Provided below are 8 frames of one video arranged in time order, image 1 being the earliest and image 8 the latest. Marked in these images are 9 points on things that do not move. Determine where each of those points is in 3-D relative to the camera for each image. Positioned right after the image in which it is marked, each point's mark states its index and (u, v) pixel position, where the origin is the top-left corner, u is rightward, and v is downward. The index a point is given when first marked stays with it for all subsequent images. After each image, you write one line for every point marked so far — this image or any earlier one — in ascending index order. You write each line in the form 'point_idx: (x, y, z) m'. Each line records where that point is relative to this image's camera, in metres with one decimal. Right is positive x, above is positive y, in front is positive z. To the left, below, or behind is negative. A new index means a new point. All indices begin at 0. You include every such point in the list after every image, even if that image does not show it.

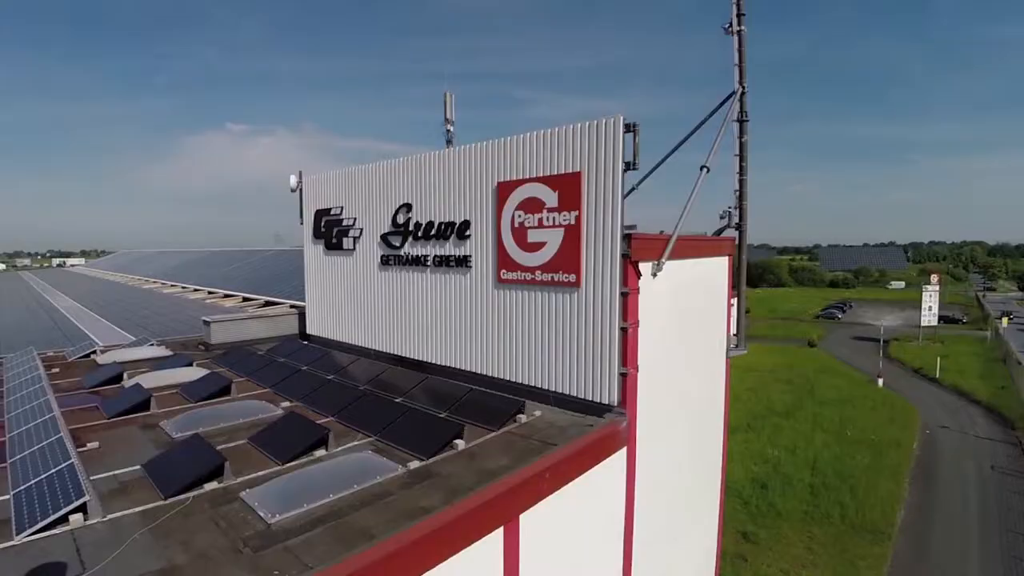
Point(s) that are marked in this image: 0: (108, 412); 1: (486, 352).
0: (-5.4, -1.7, +6.7) m
1: (-0.4, -0.9, +7.2) m
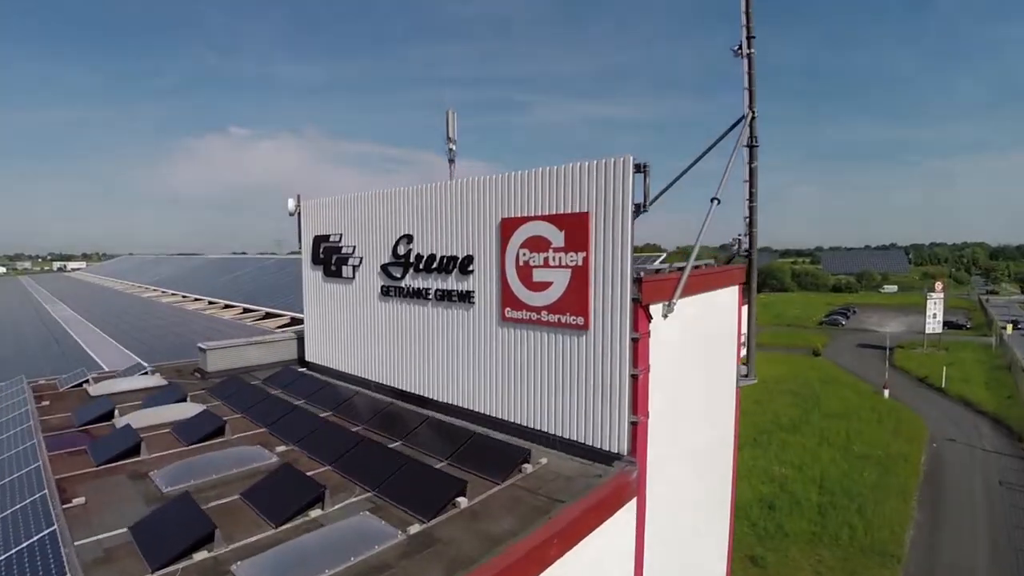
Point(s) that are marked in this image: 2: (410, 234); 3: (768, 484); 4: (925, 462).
0: (-5.3, -2.2, +6.4) m
1: (-0.3, -1.4, +7.0) m
2: (-1.6, +0.9, +7.9) m
3: (+8.4, -6.4, +16.4) m
4: (+15.0, -6.3, +18.3) m
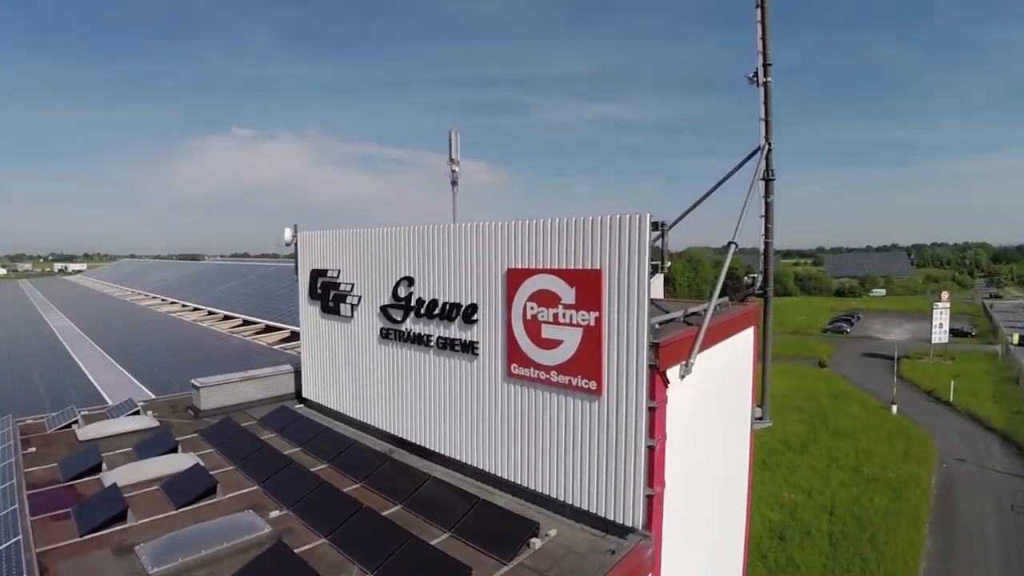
0: (-5.2, -2.9, +6.1) m
1: (-0.2, -2.1, +6.6) m
2: (-1.5, +0.2, +7.5) m
3: (+8.5, -7.1, +16.0) m
4: (+15.1, -7.0, +17.9) m
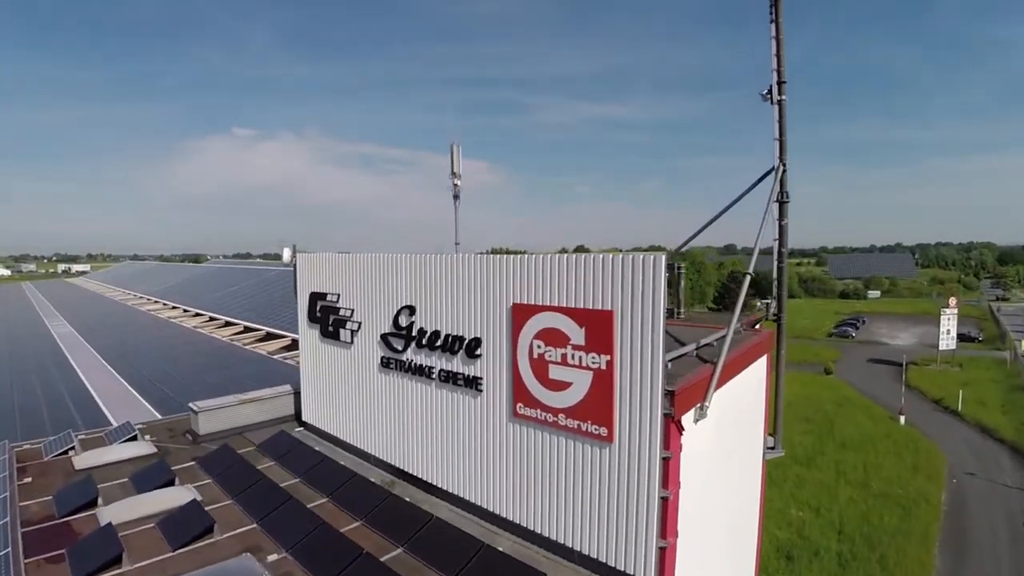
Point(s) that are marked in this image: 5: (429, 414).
0: (-5.1, -3.3, +5.9) m
1: (-0.2, -2.5, +6.4) m
2: (-1.5, -0.3, +7.3) m
3: (+8.6, -7.6, +15.8) m
4: (+15.2, -7.4, +17.6) m
5: (-1.2, -1.8, +7.2) m
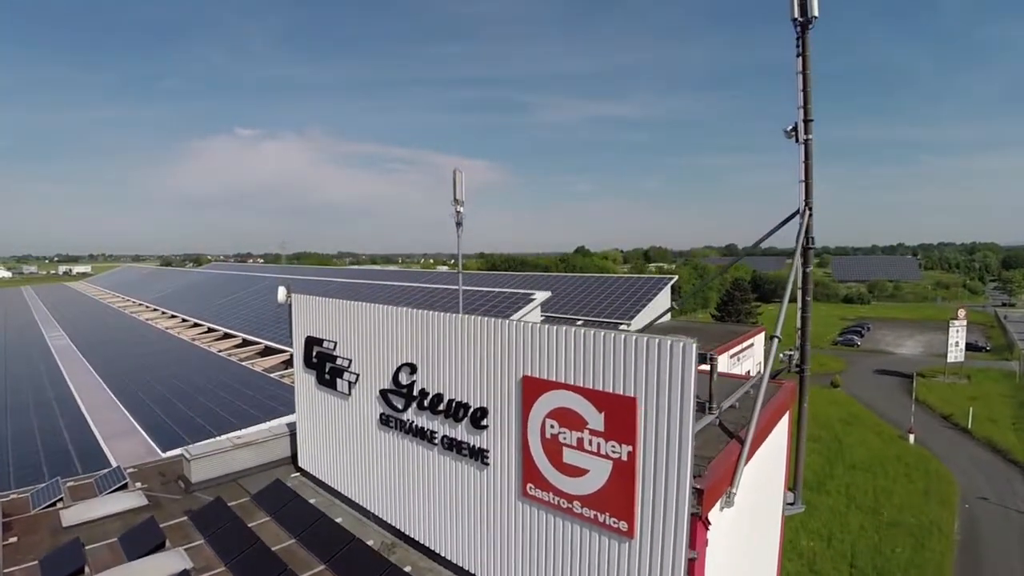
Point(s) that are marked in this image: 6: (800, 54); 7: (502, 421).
0: (-5.1, -4.1, +5.5) m
1: (-0.1, -3.3, +6.0) m
2: (-1.4, -1.0, +6.9) m
3: (+8.7, -8.3, +15.4) m
4: (+15.3, -8.2, +17.1) m
5: (-1.1, -2.6, +6.7) m
6: (+4.2, +3.5, +7.3) m
7: (-0.1, -1.5, +5.8) m
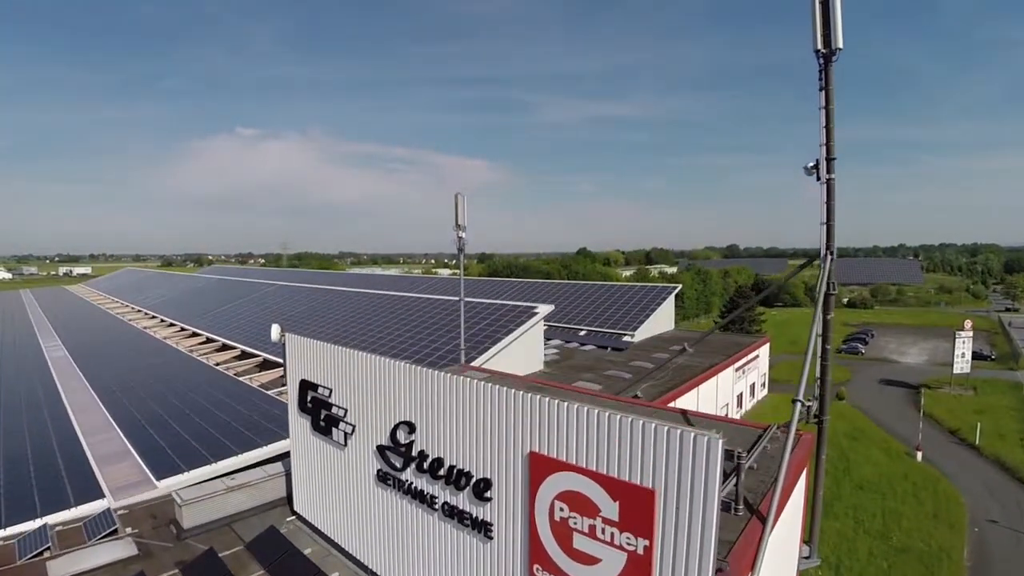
0: (-5.0, -4.8, +5.1) m
1: (0.0, -4.0, +5.6) m
2: (-1.3, -1.8, +6.6) m
3: (+8.8, -9.1, +15.0) m
4: (+15.3, -8.9, +16.8) m
5: (-1.0, -3.3, +6.4) m
6: (+4.3, +2.7, +6.9) m
7: (-0.1, -2.2, +5.5) m
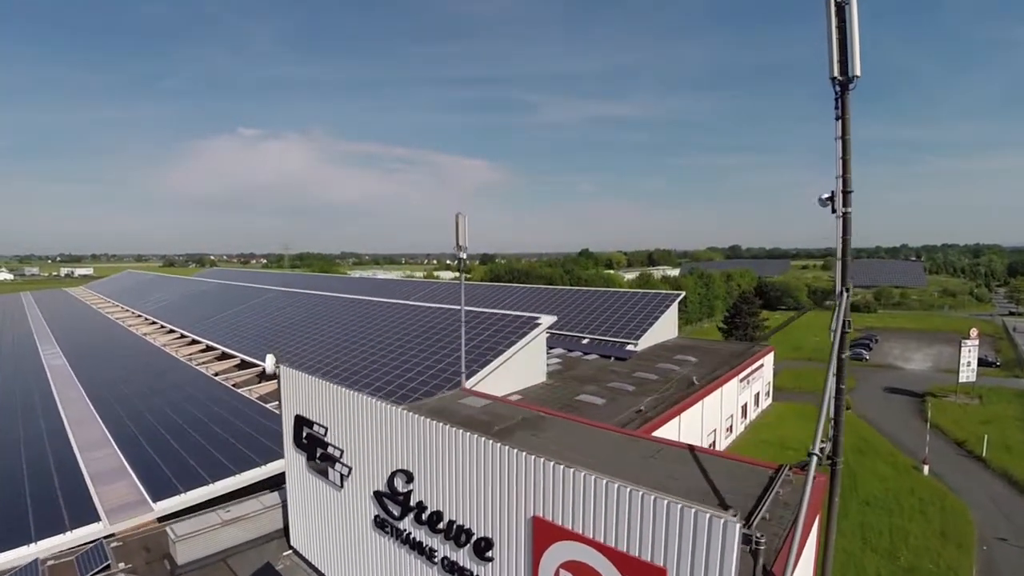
0: (-5.0, -5.3, +4.9) m
1: (0.0, -4.6, +5.4) m
2: (-1.3, -2.3, +6.3) m
3: (+8.8, -9.6, +14.8) m
4: (+15.4, -9.5, +16.5) m
5: (-1.0, -3.8, +6.2) m
6: (+4.3, +2.2, +6.6) m
7: (0.0, -2.8, +5.2) m
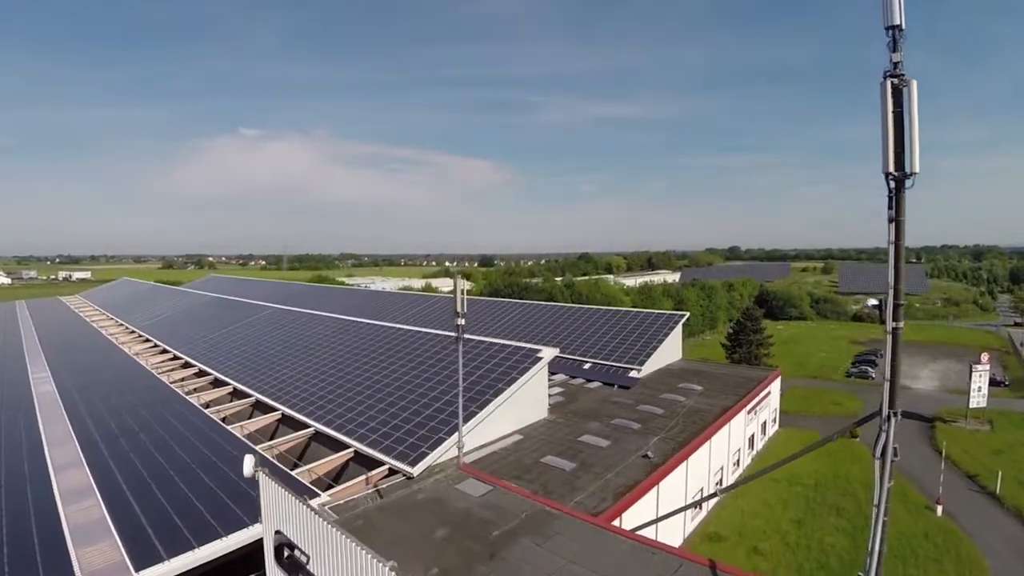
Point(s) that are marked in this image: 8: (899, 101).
0: (-5.0, -6.9, +4.2) m
1: (0.0, -6.1, +4.6) m
2: (-1.2, -3.8, +5.6) m
3: (+8.8, -11.2, +14.0) m
4: (+15.4, -11.1, +15.8) m
5: (-1.0, -5.4, +5.4) m
6: (+4.4, +0.6, +5.9) m
7: (0.0, -4.3, +4.5) m
8: (+4.4, +2.1, +5.8) m
